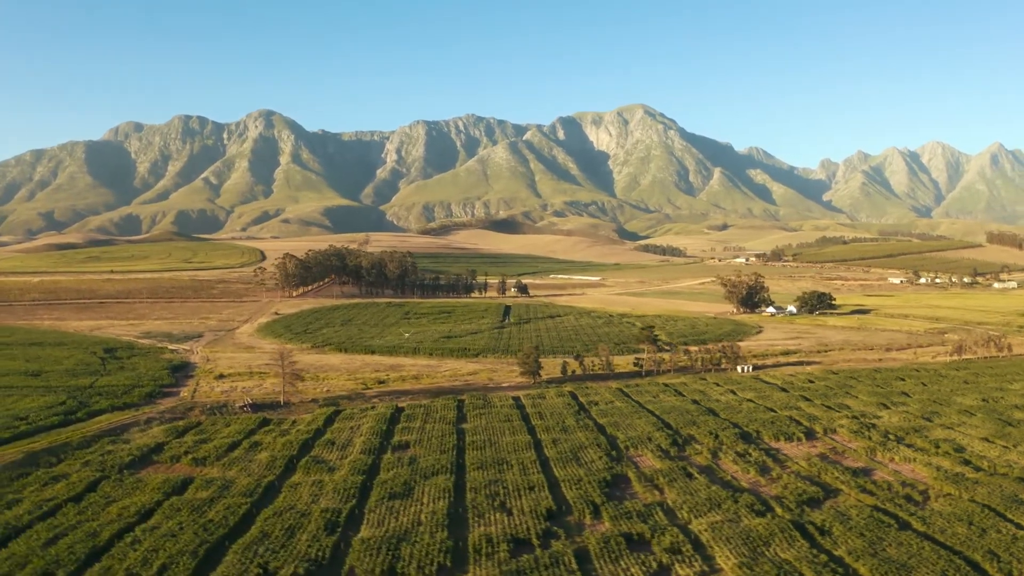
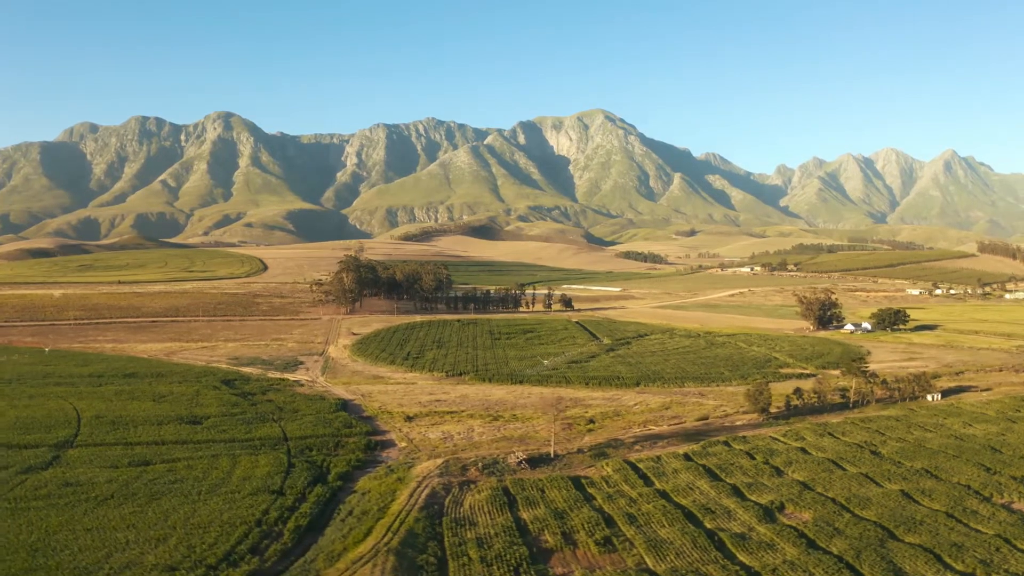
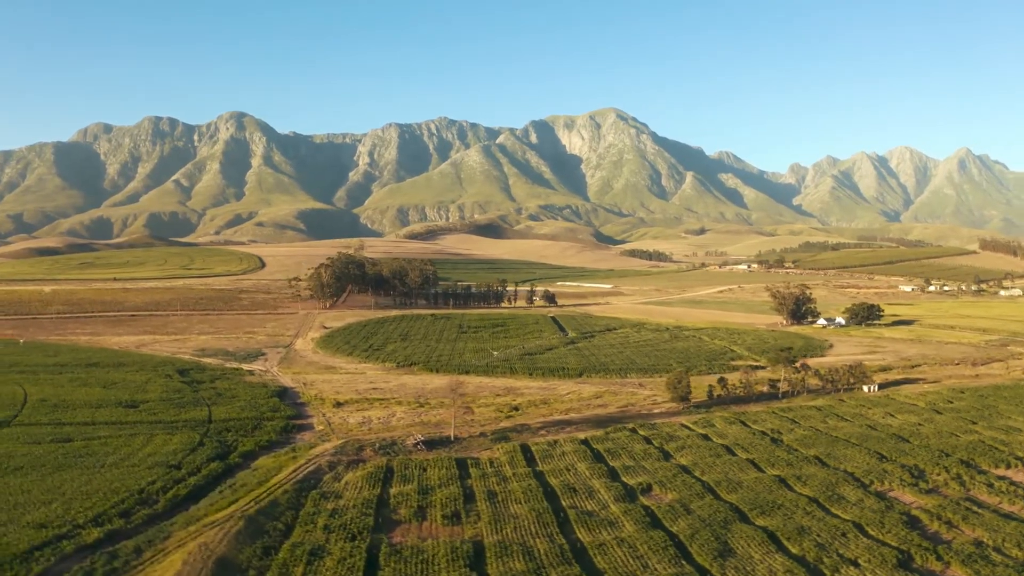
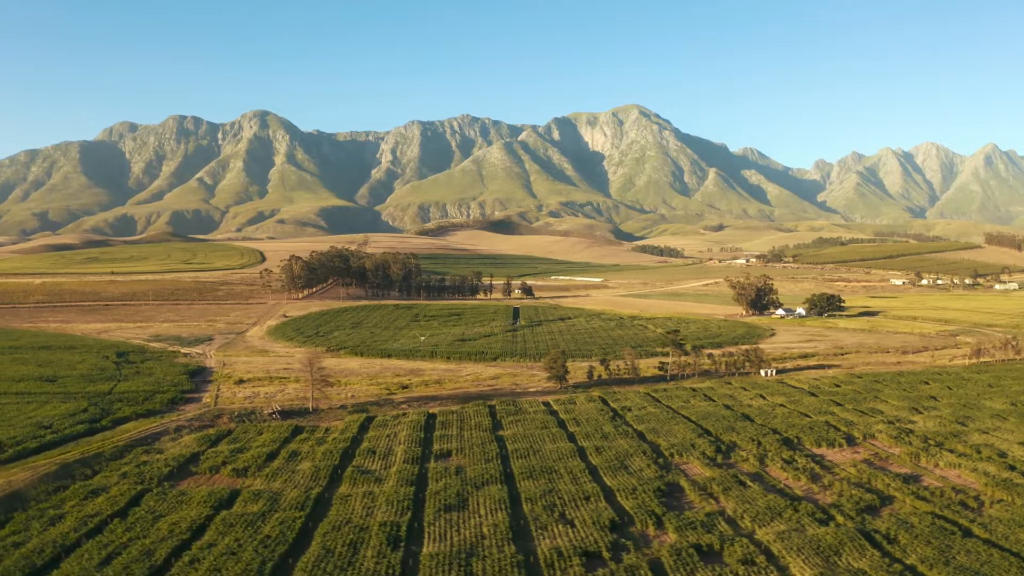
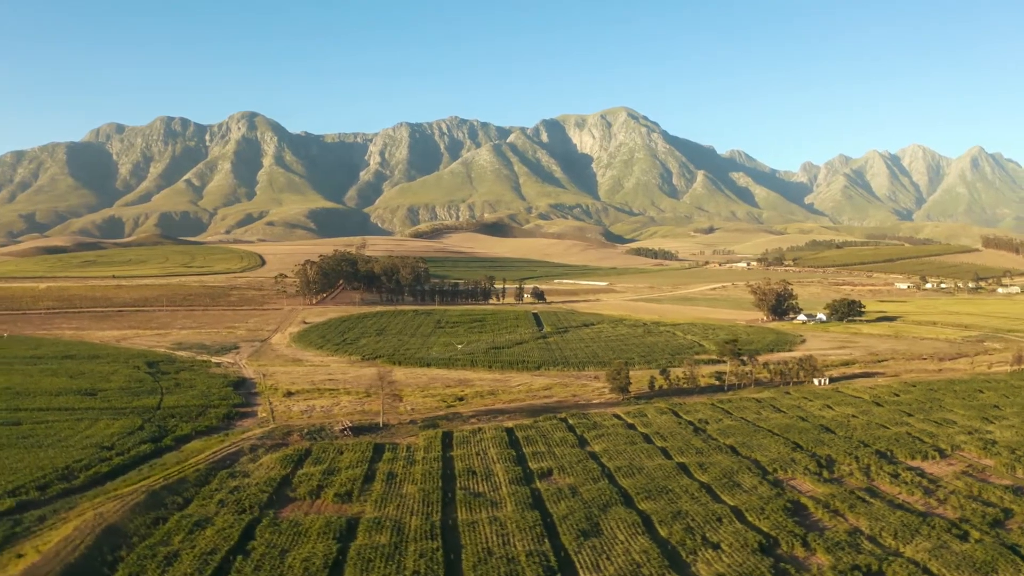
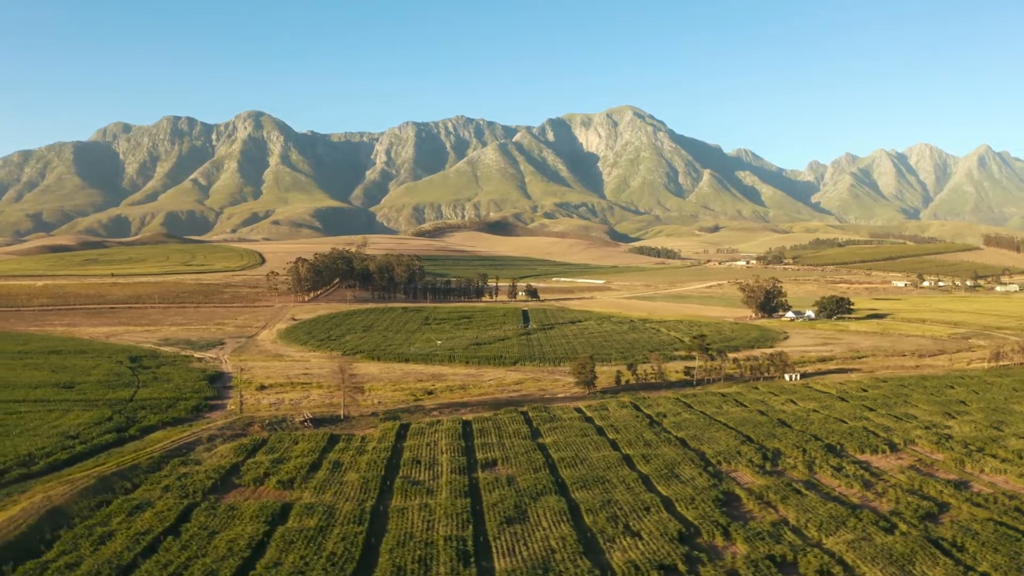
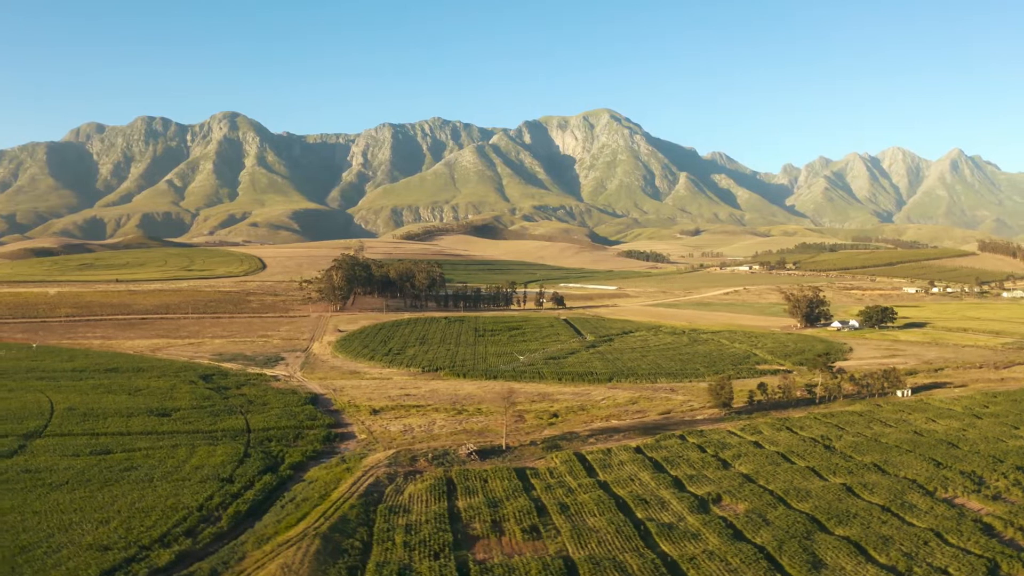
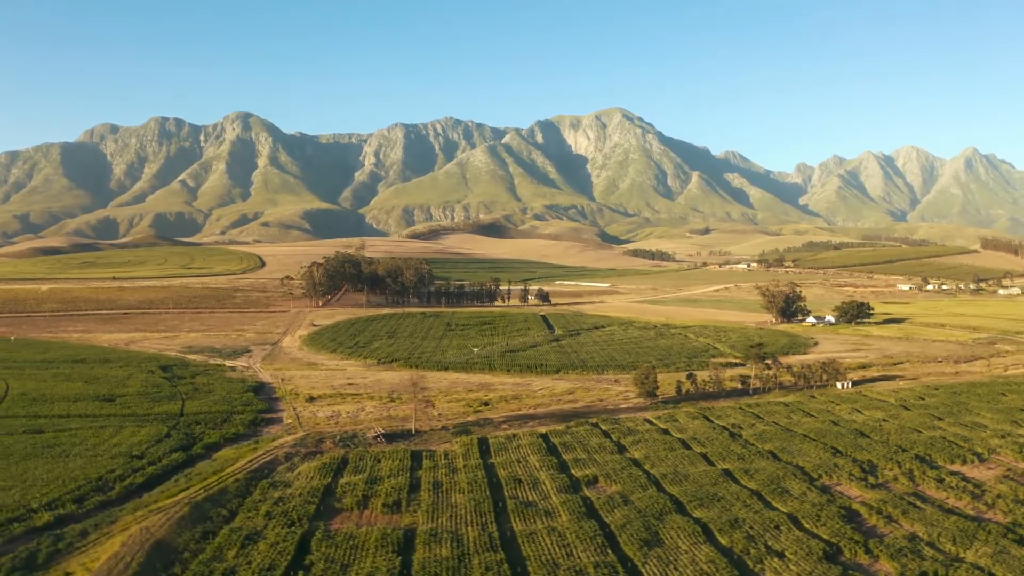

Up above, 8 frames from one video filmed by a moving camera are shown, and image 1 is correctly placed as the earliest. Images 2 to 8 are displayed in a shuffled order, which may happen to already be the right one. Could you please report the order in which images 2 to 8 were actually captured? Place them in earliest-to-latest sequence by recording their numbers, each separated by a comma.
4, 6, 5, 8, 3, 7, 2
